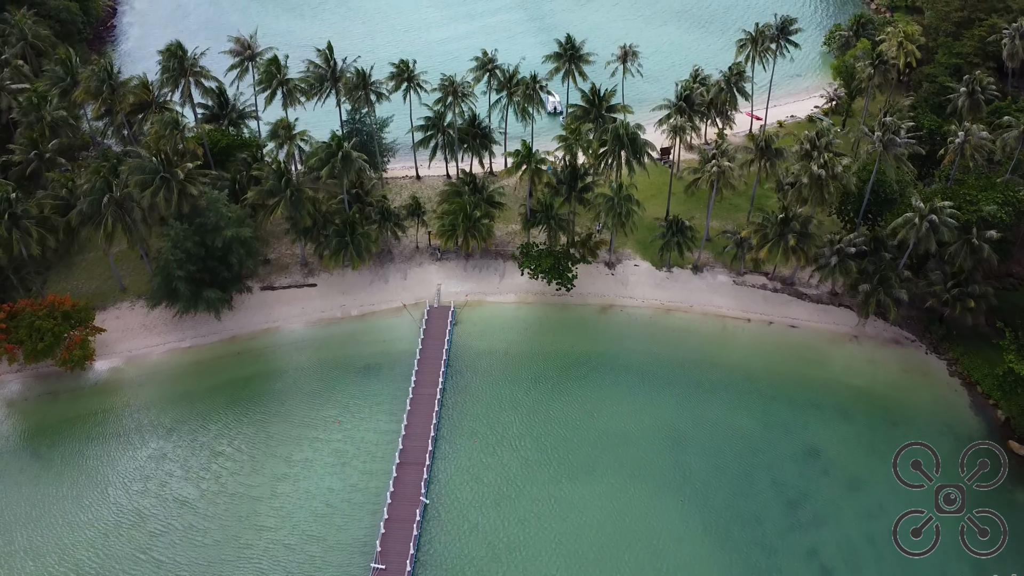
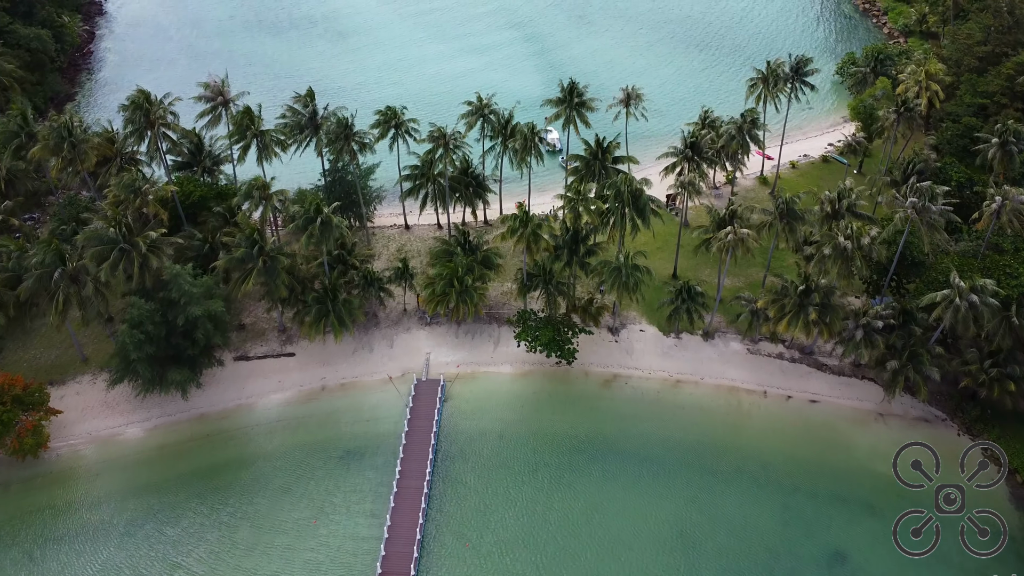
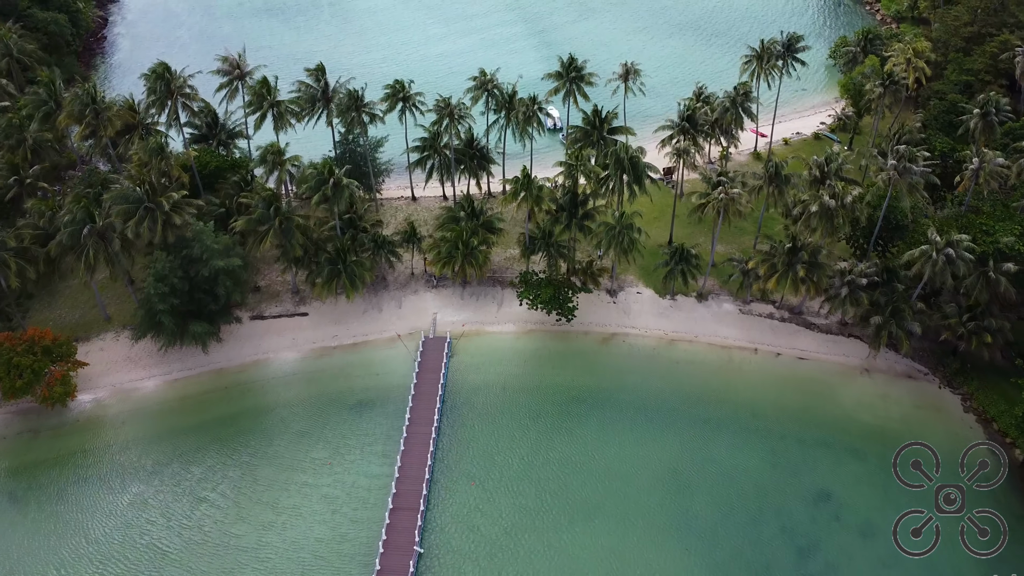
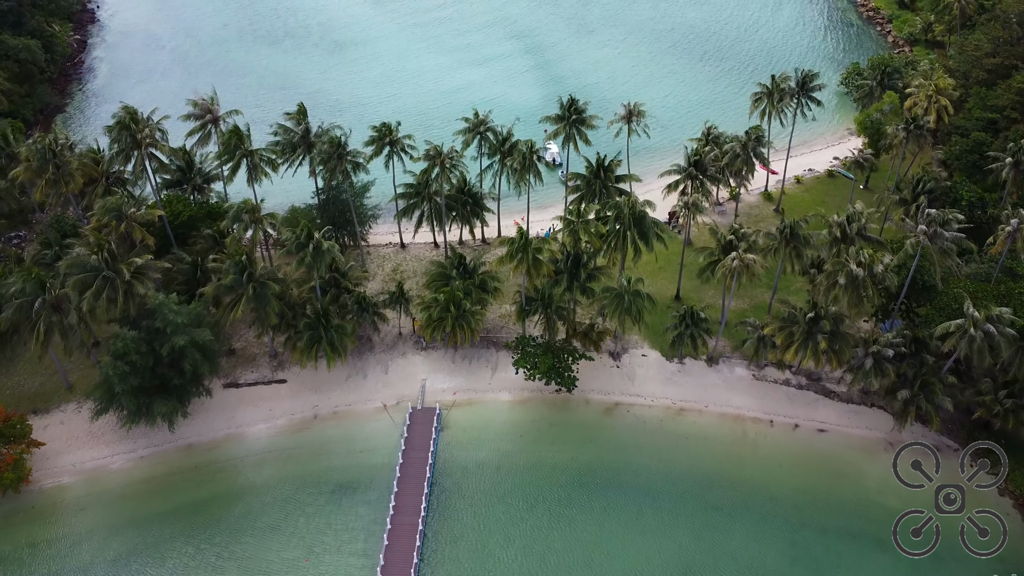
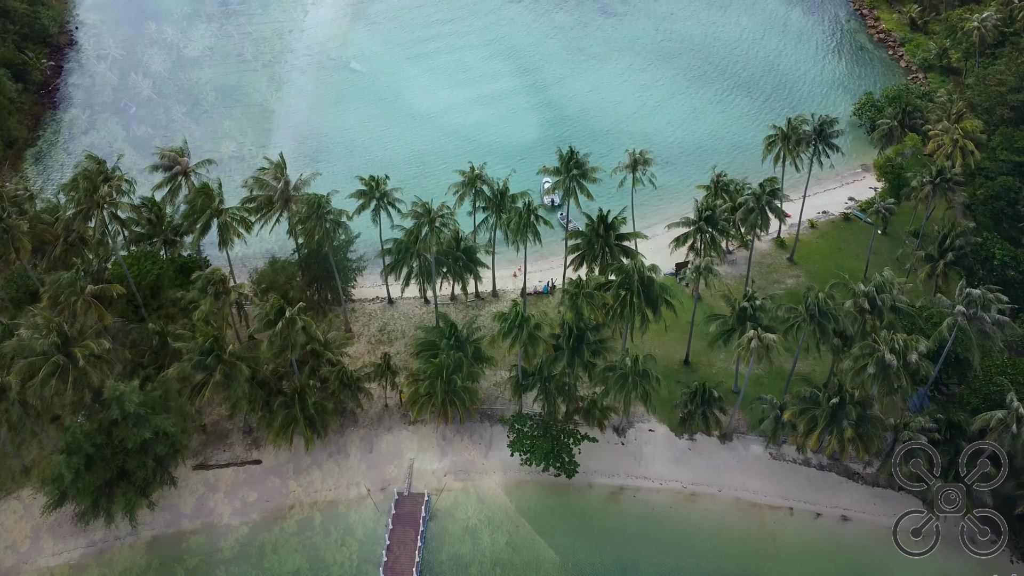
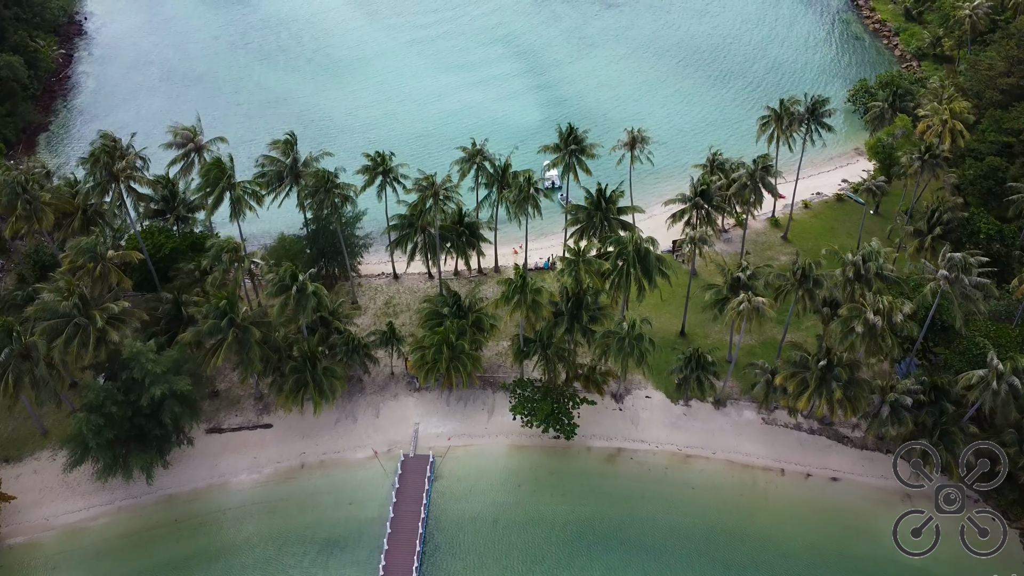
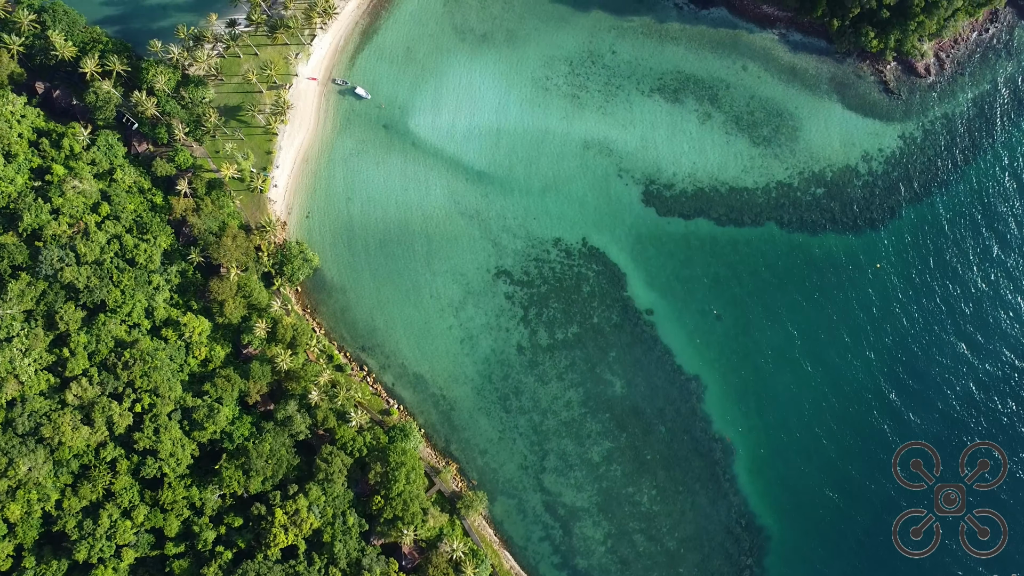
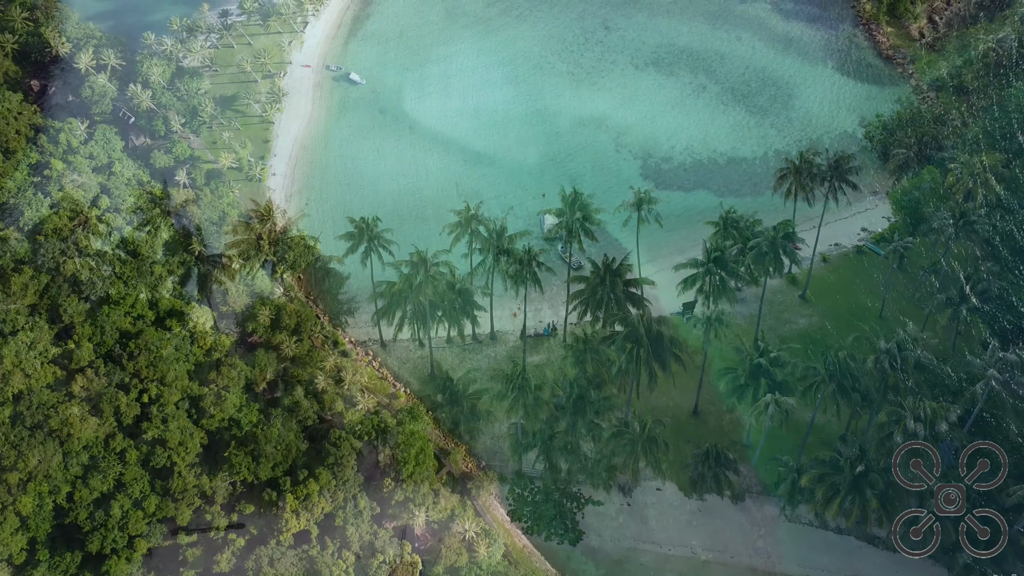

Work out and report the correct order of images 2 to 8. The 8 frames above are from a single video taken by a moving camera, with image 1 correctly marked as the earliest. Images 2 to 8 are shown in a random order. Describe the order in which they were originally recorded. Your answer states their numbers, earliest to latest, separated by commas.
3, 2, 4, 6, 5, 8, 7
